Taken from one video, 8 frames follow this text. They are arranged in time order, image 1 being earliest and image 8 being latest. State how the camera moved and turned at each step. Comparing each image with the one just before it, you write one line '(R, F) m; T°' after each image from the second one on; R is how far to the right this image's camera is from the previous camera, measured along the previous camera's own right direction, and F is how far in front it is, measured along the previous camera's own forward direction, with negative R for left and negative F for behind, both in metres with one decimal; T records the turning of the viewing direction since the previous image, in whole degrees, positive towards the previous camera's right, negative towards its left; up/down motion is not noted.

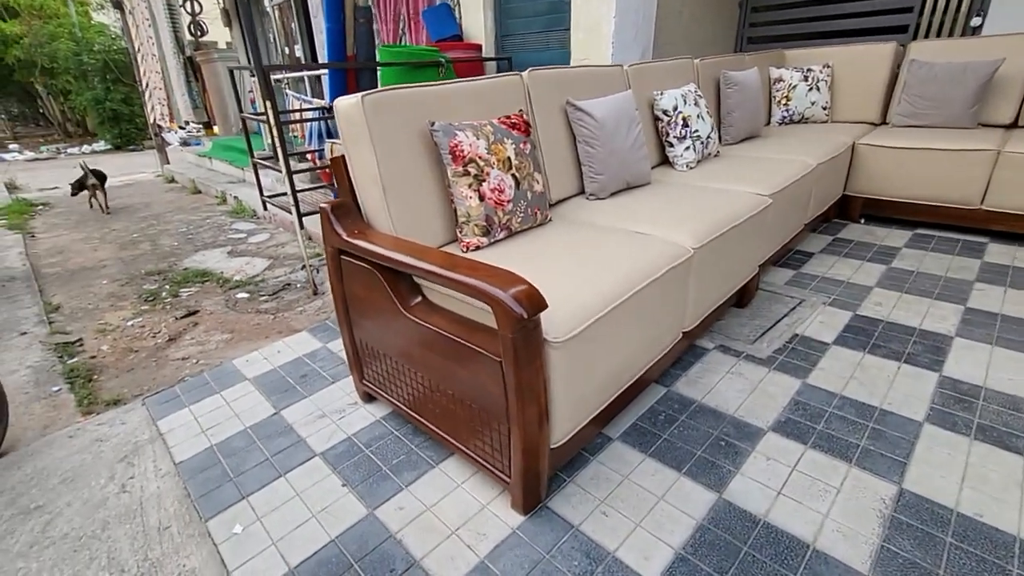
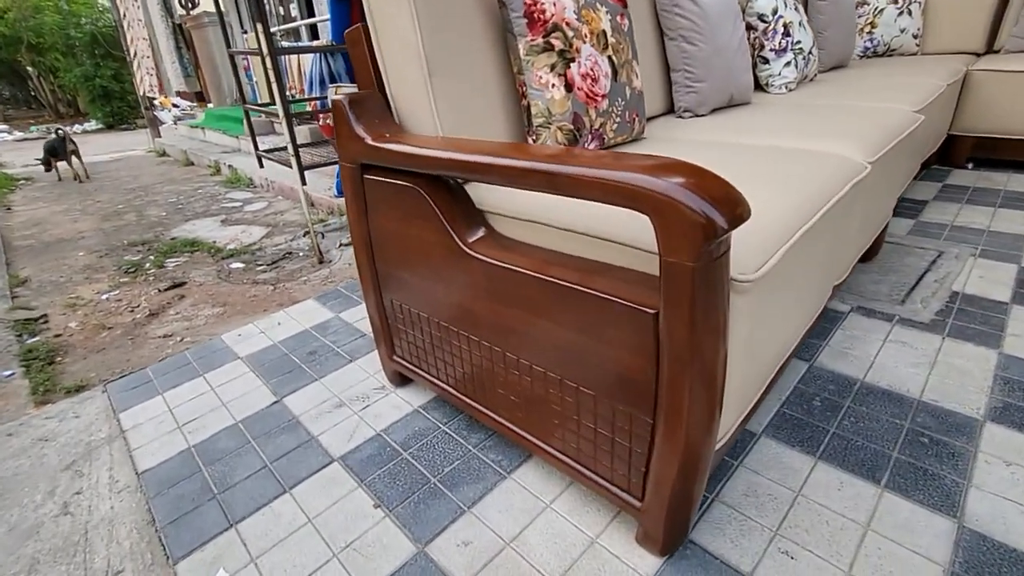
(-0.2, +0.4) m; 0°
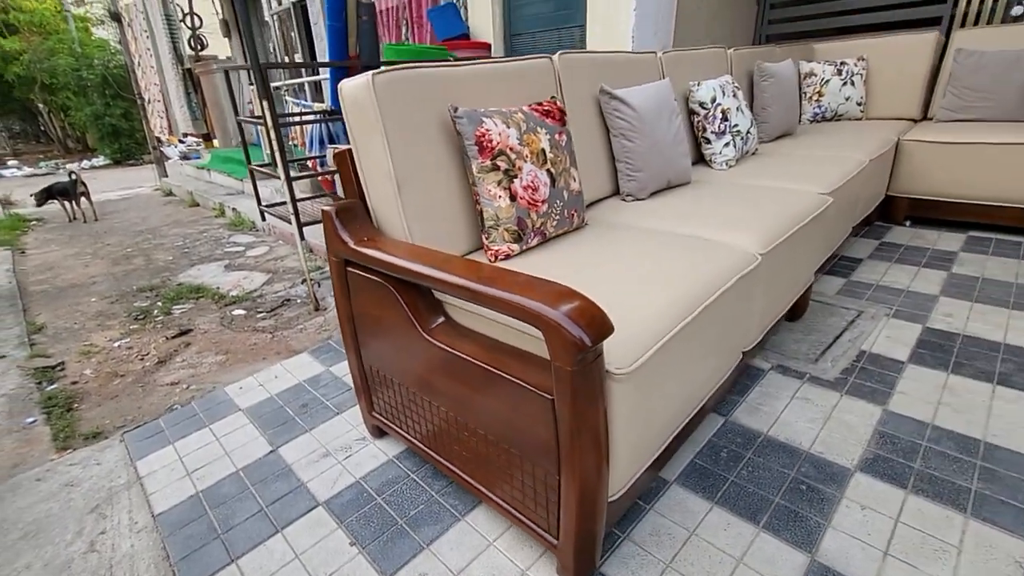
(+0.1, -0.2) m; 0°
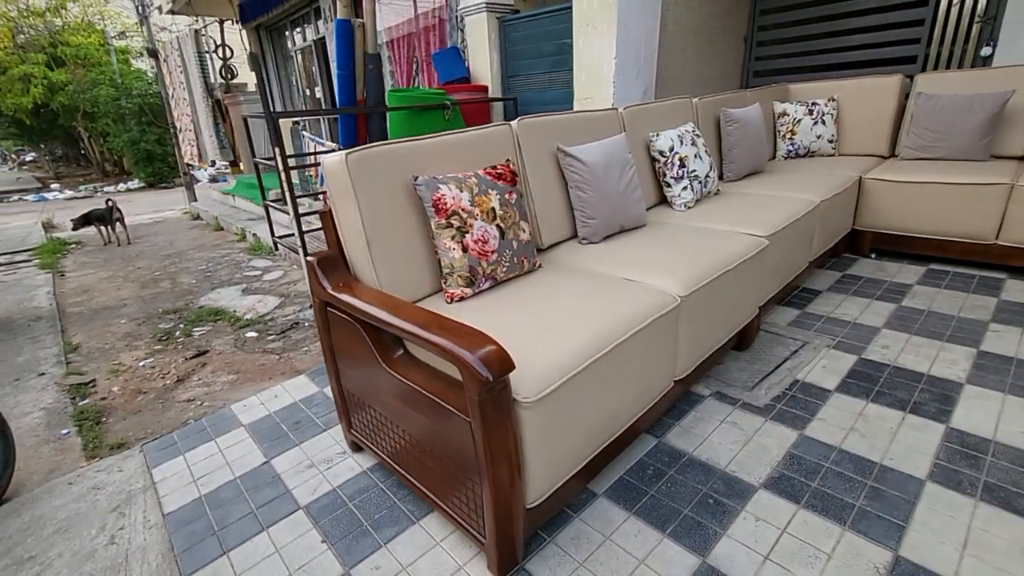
(+0.2, -0.2) m; -2°
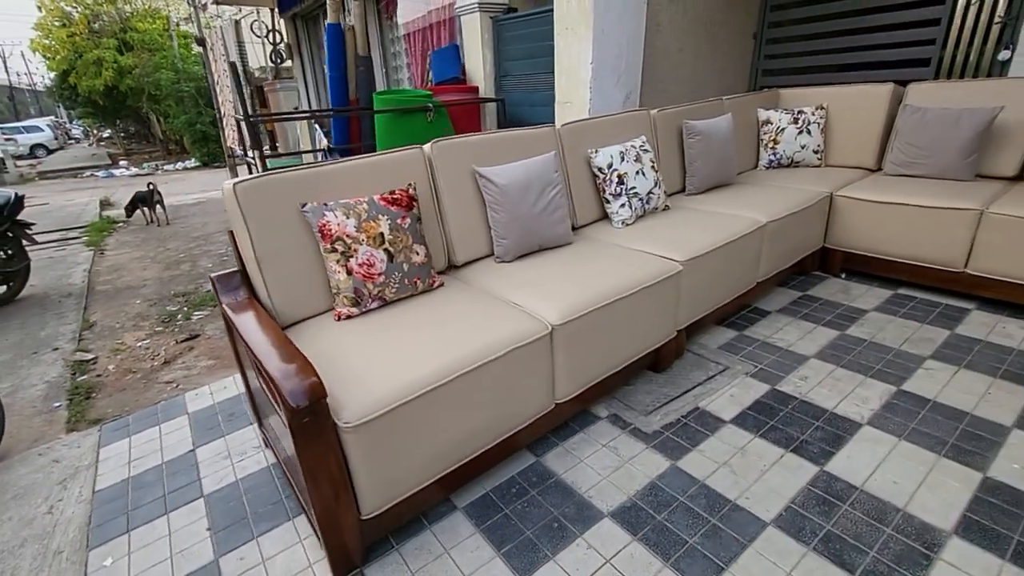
(+0.5, 0.0) m; -5°
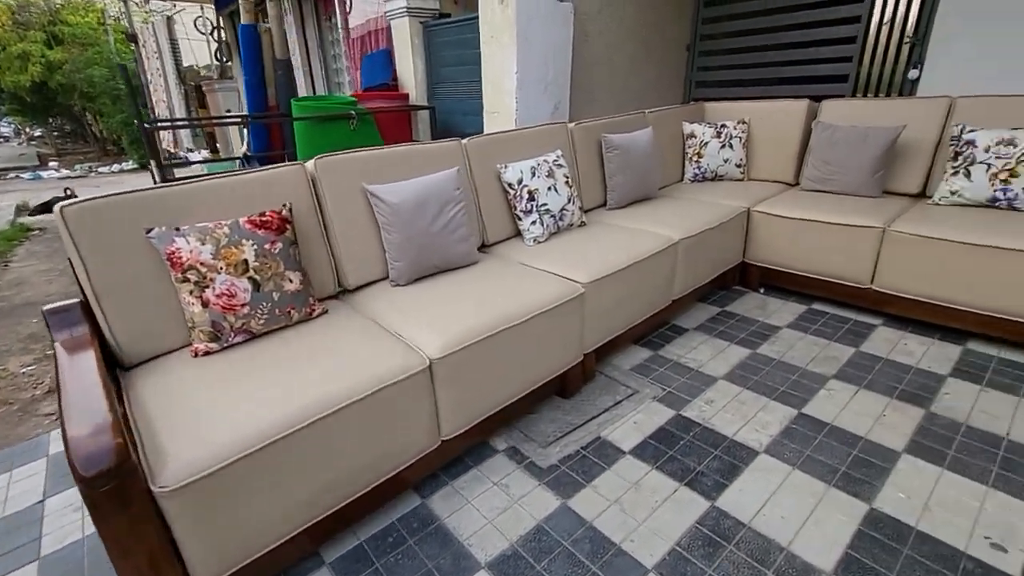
(+0.3, +0.1) m; +4°
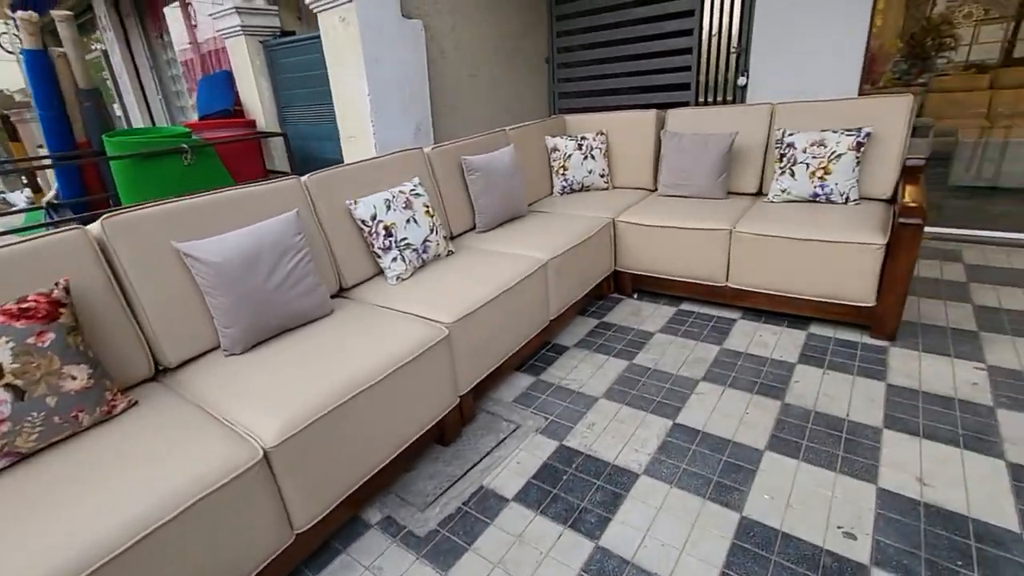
(+0.2, +0.1) m; +11°
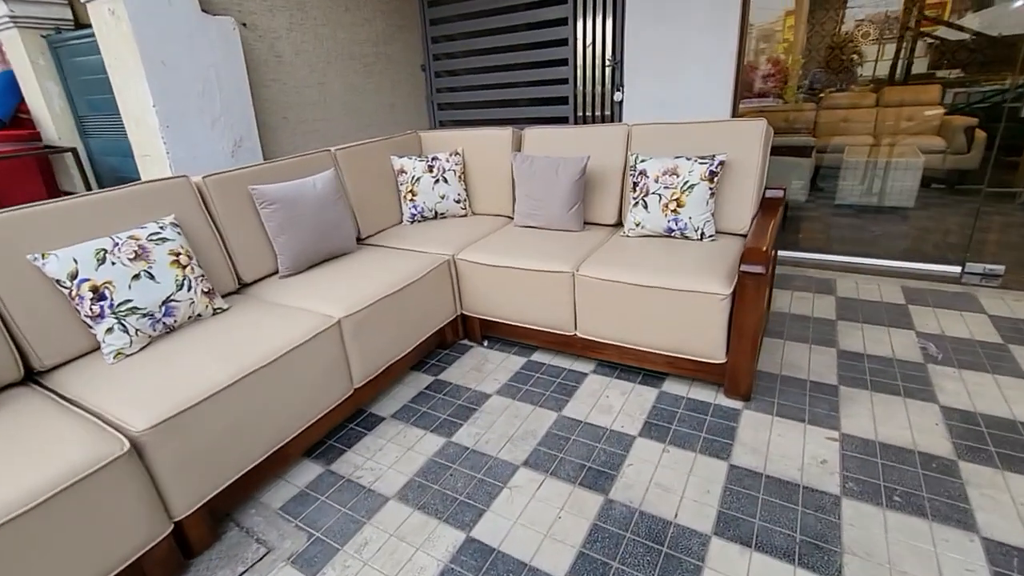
(+0.6, +0.4) m; +6°
